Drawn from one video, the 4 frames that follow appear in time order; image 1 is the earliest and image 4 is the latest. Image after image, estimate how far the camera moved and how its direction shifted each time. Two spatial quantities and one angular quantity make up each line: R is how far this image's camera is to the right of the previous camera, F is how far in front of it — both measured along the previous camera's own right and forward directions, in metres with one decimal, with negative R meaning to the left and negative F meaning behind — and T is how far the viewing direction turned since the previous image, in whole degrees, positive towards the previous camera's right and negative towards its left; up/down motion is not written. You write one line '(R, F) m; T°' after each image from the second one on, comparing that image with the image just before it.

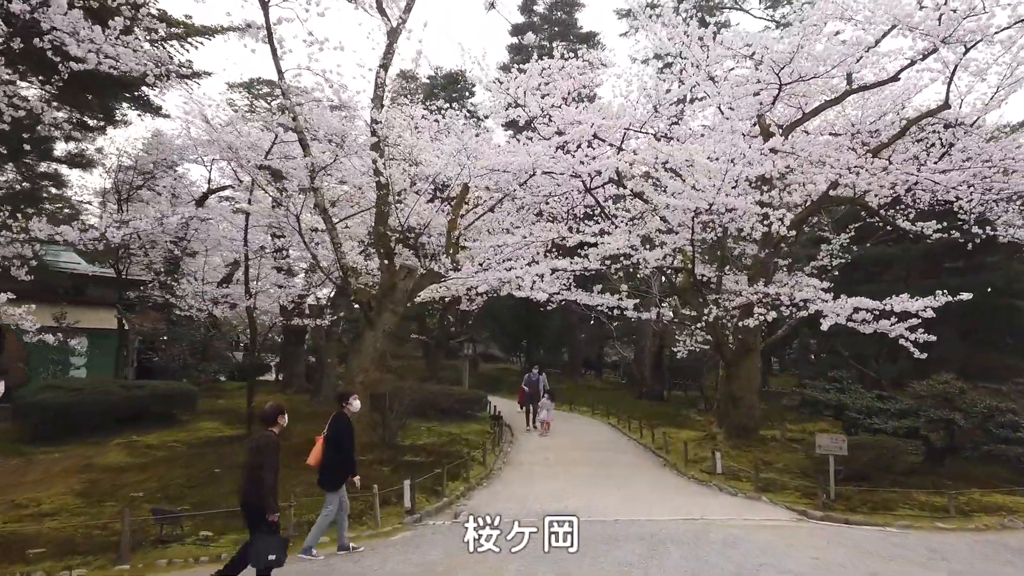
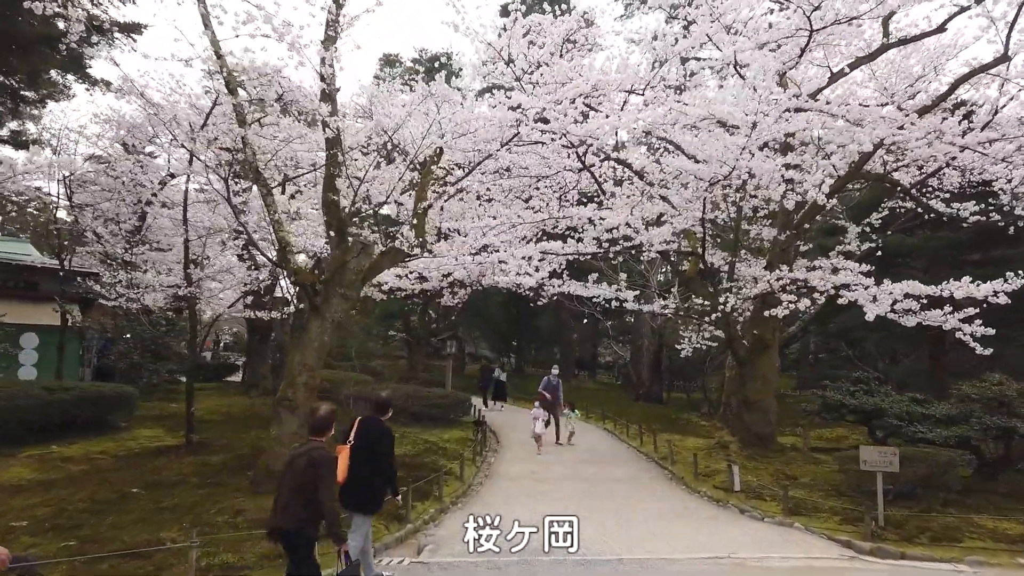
(+0.1, +1.6) m; +1°
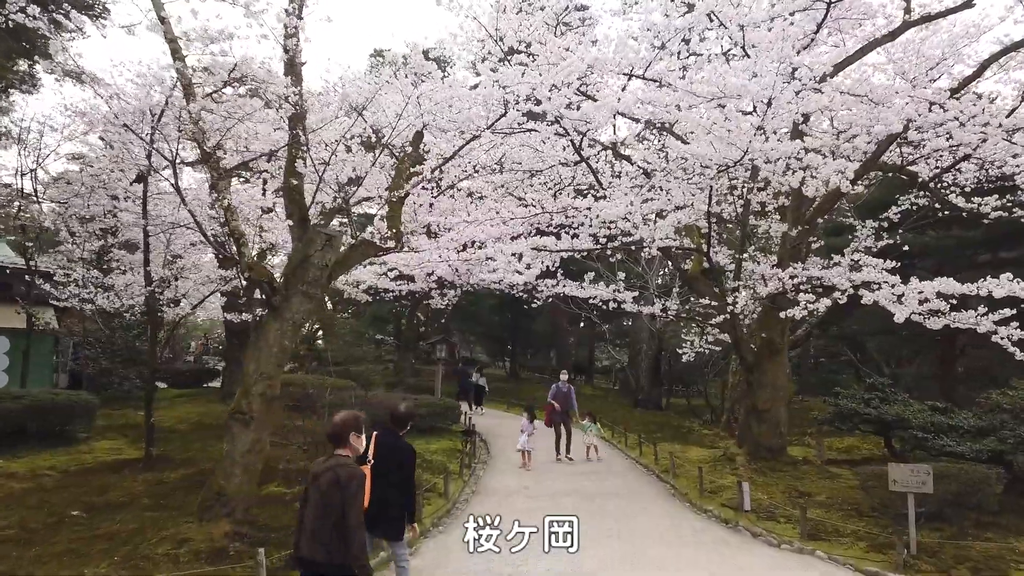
(+0.1, +0.8) m; 0°
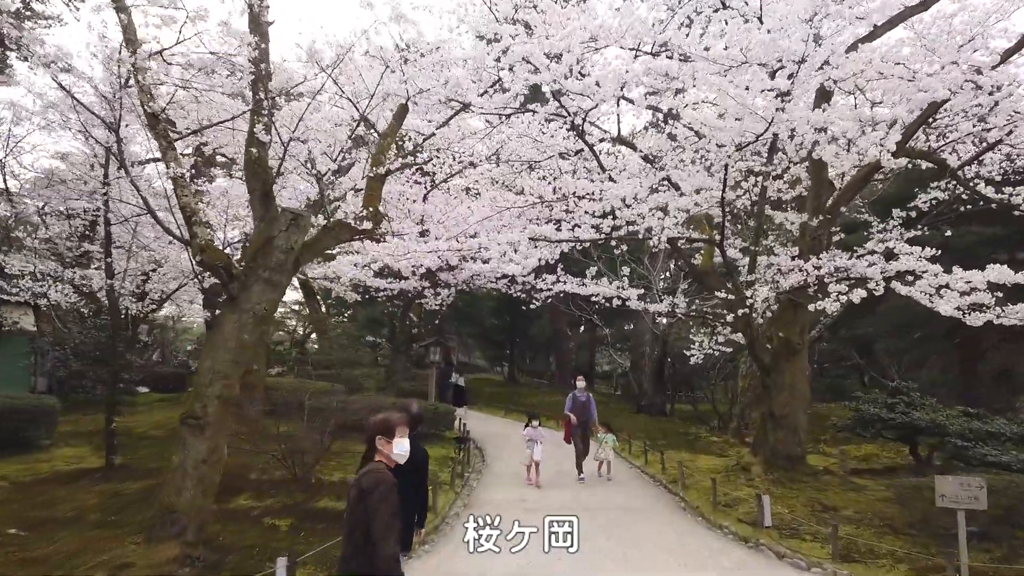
(0.0, +0.8) m; 0°
